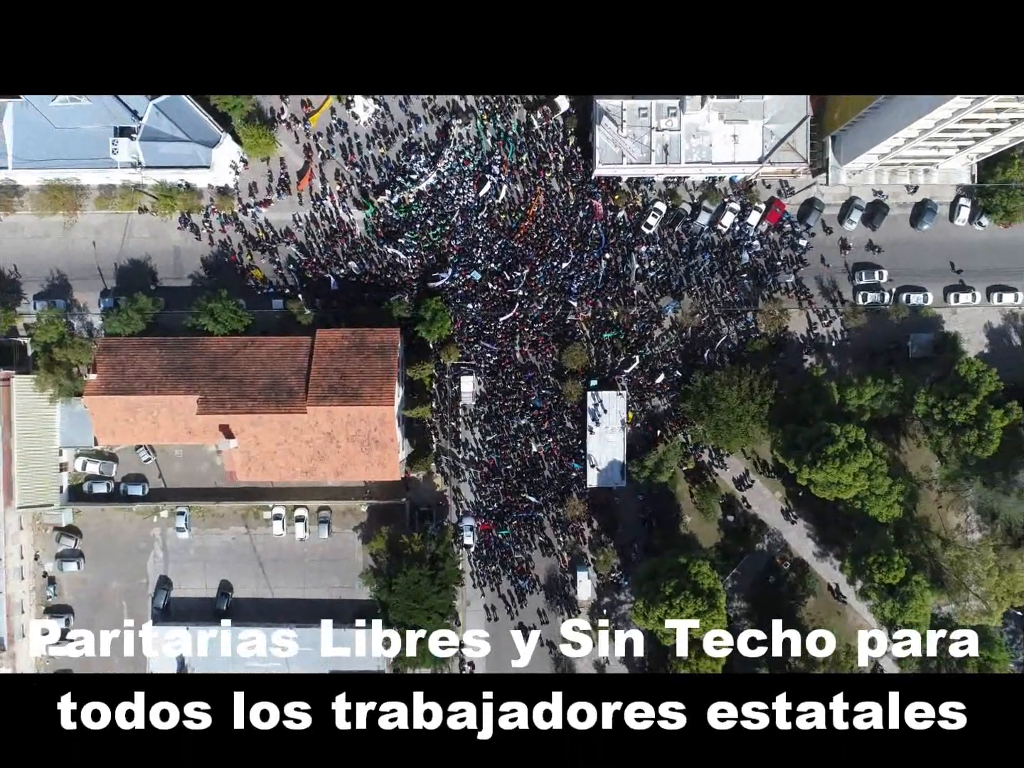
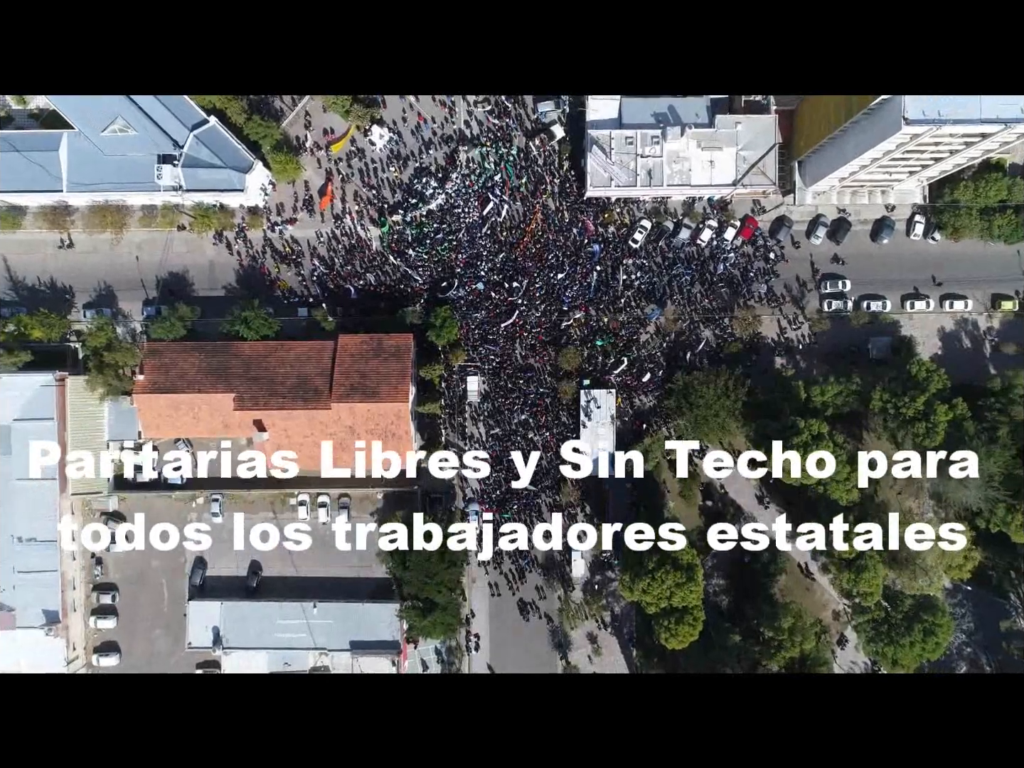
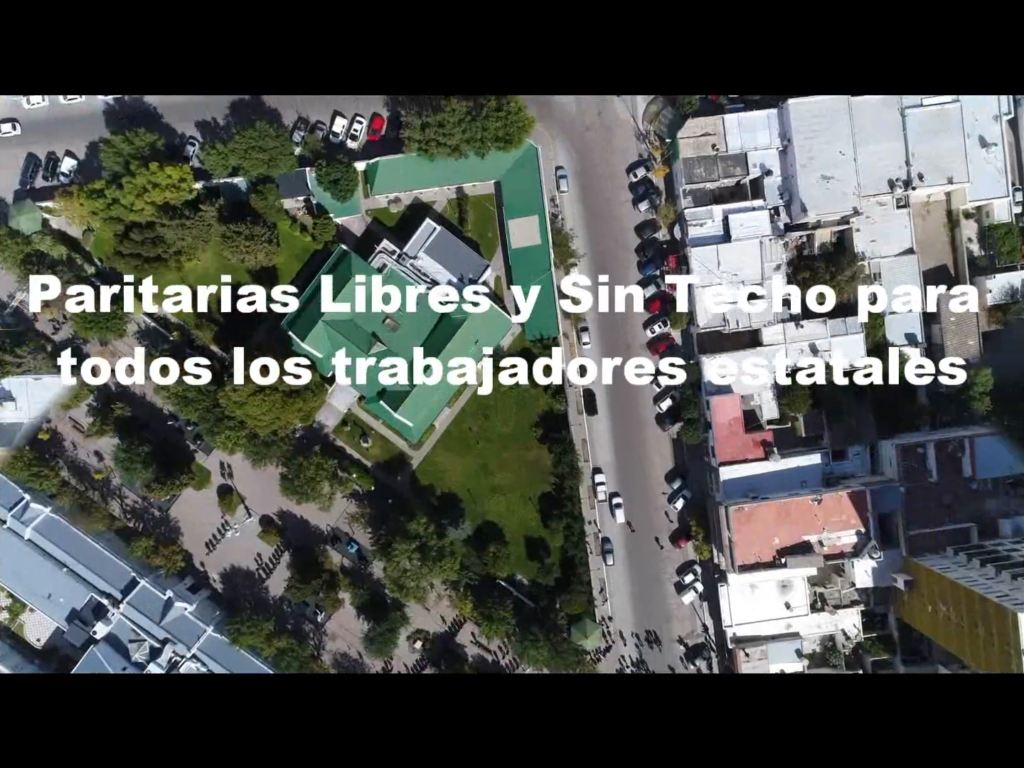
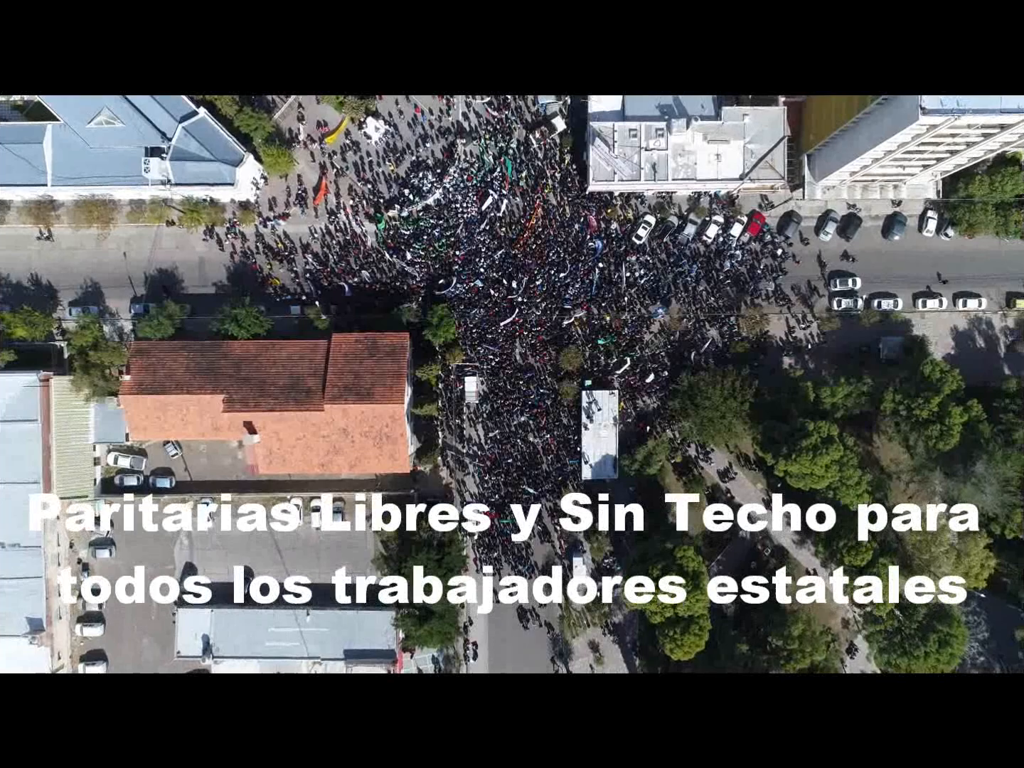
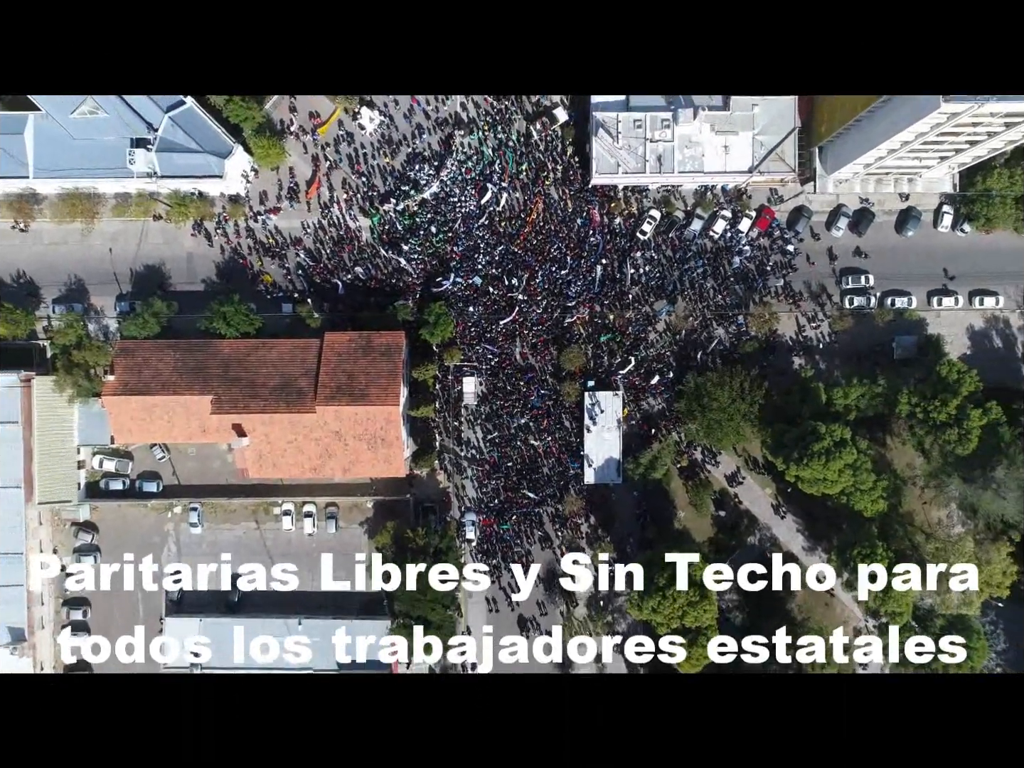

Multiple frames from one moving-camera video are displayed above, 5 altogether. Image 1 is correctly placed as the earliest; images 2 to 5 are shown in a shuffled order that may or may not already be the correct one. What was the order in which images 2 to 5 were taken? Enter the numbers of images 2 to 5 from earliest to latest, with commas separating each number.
5, 4, 2, 3
